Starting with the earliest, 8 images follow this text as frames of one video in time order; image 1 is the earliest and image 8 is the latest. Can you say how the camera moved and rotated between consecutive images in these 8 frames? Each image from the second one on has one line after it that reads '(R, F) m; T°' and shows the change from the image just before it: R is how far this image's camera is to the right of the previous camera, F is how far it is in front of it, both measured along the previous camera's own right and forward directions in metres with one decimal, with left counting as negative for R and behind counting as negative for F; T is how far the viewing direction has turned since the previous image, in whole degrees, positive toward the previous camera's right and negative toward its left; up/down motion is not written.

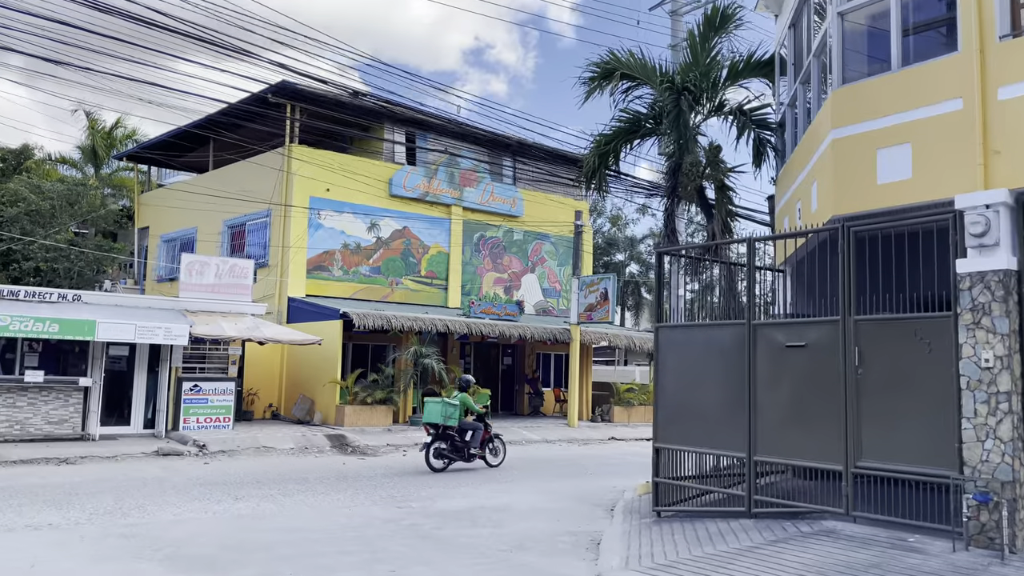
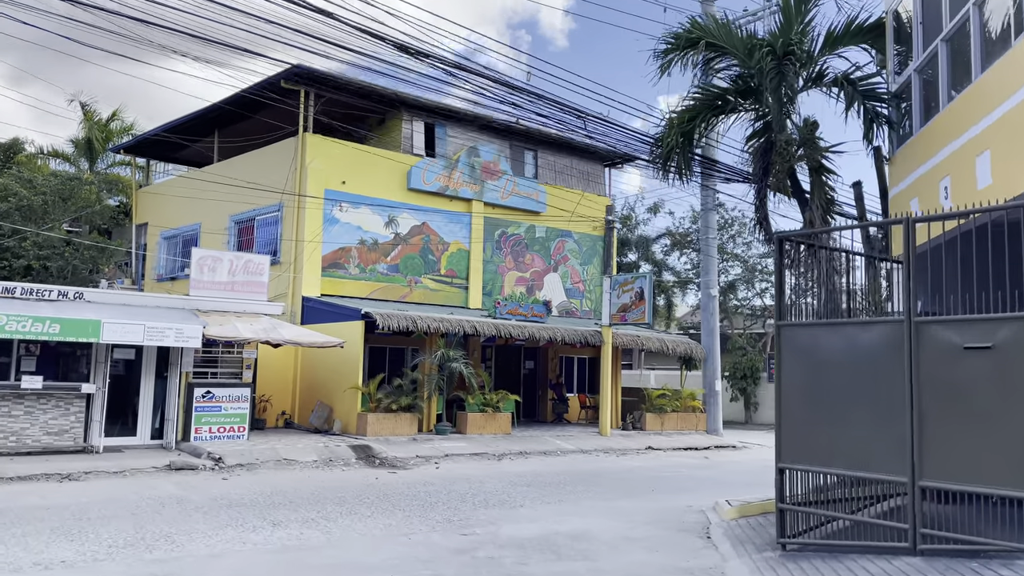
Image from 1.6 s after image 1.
(-1.1, +1.5) m; +1°
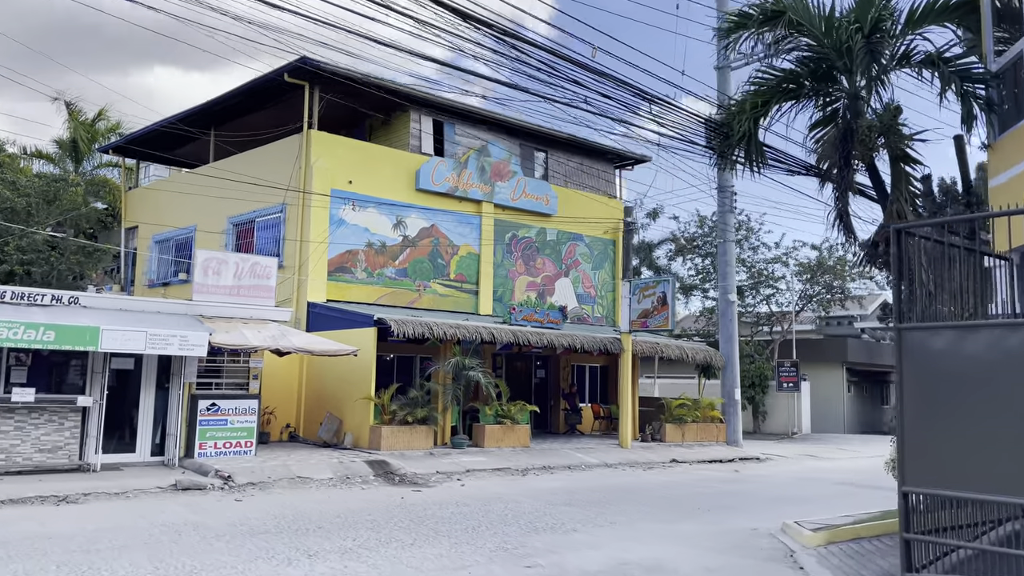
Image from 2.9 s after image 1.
(-0.9, +1.1) m; +1°
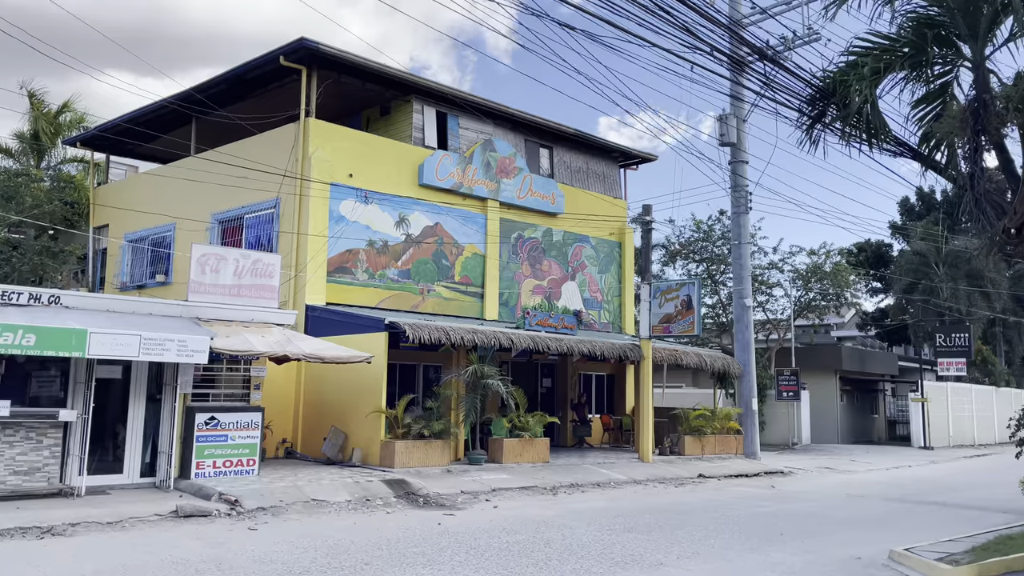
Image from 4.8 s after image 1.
(-1.3, +1.5) m; +3°
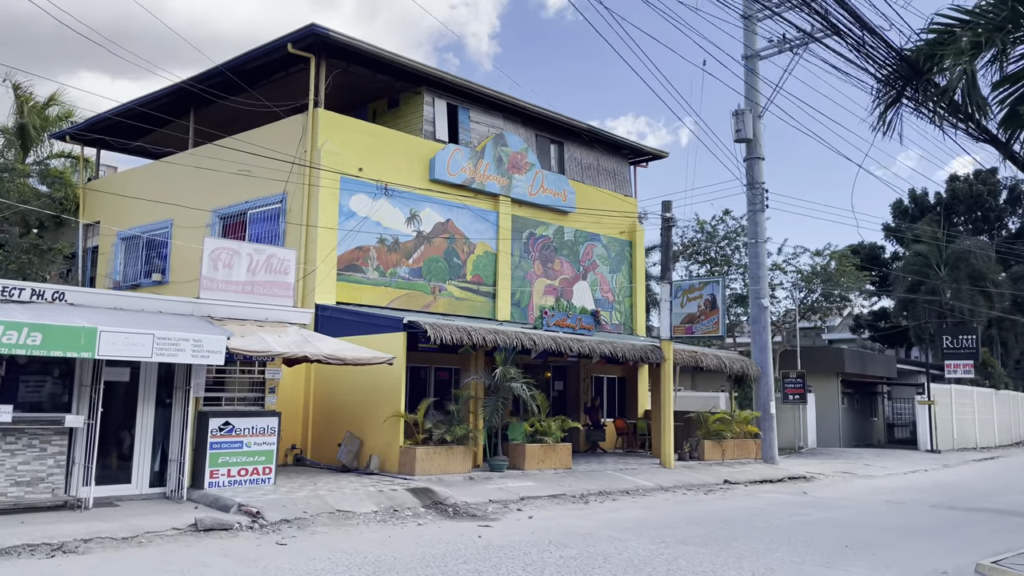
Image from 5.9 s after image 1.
(-0.9, +0.8) m; +1°
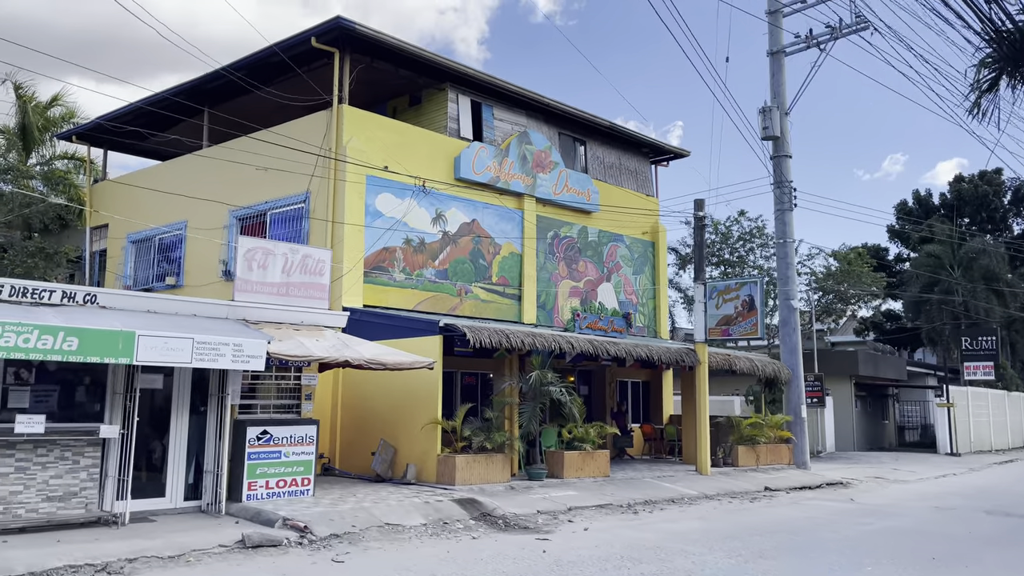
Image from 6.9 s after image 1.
(-0.9, +0.6) m; +1°
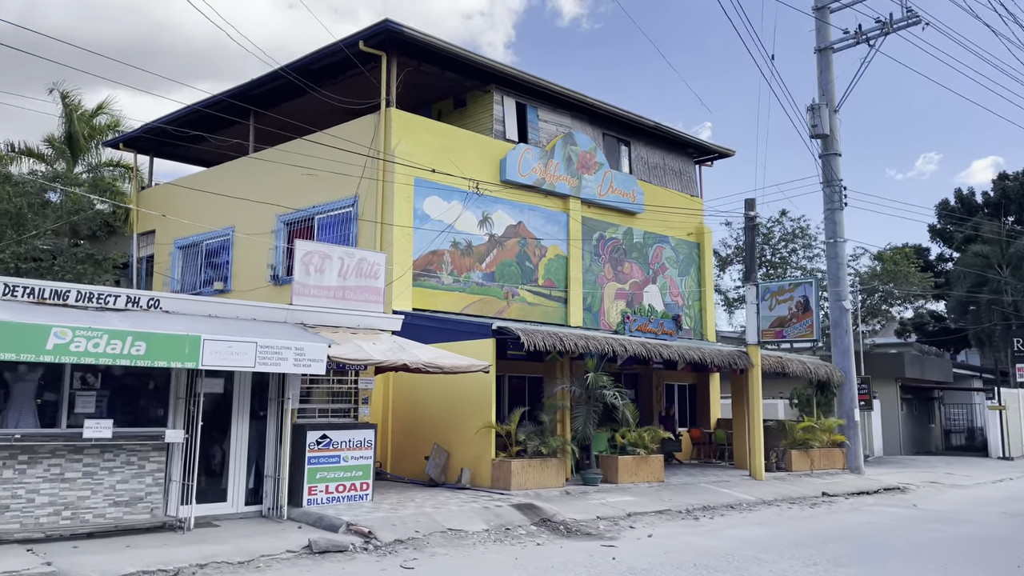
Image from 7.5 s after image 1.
(-0.5, +0.2) m; -2°
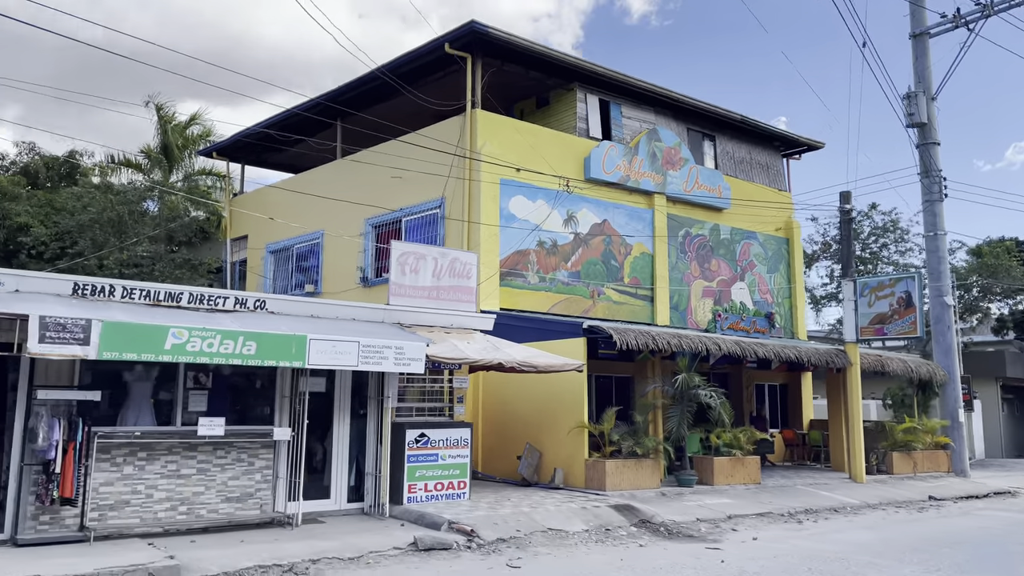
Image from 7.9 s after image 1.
(-0.4, +0.1) m; -5°
